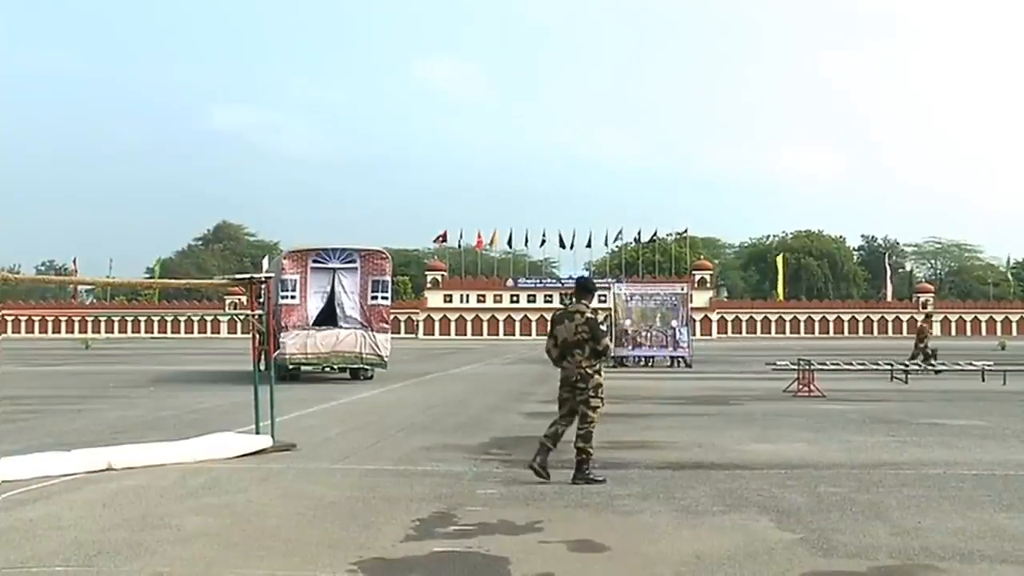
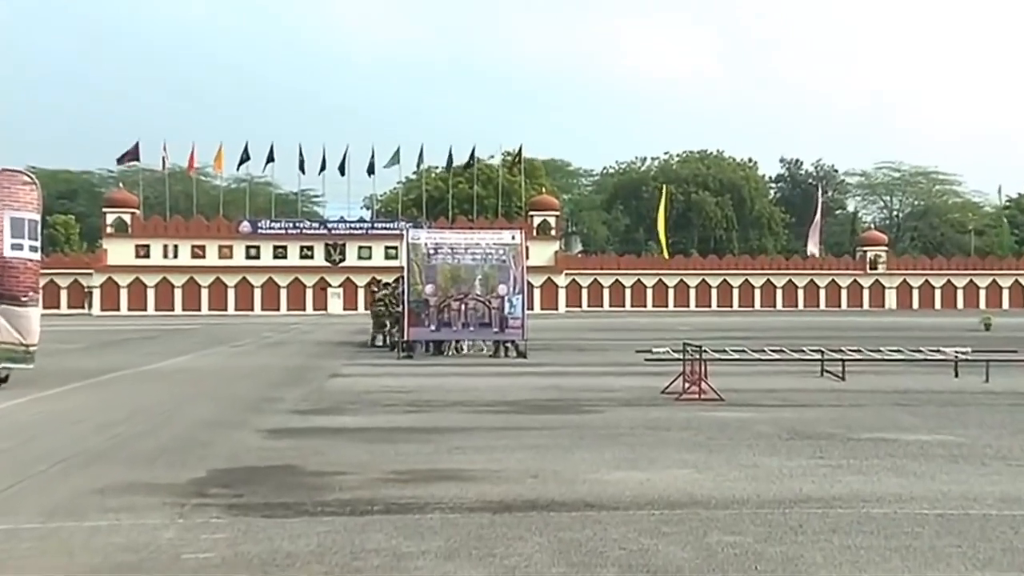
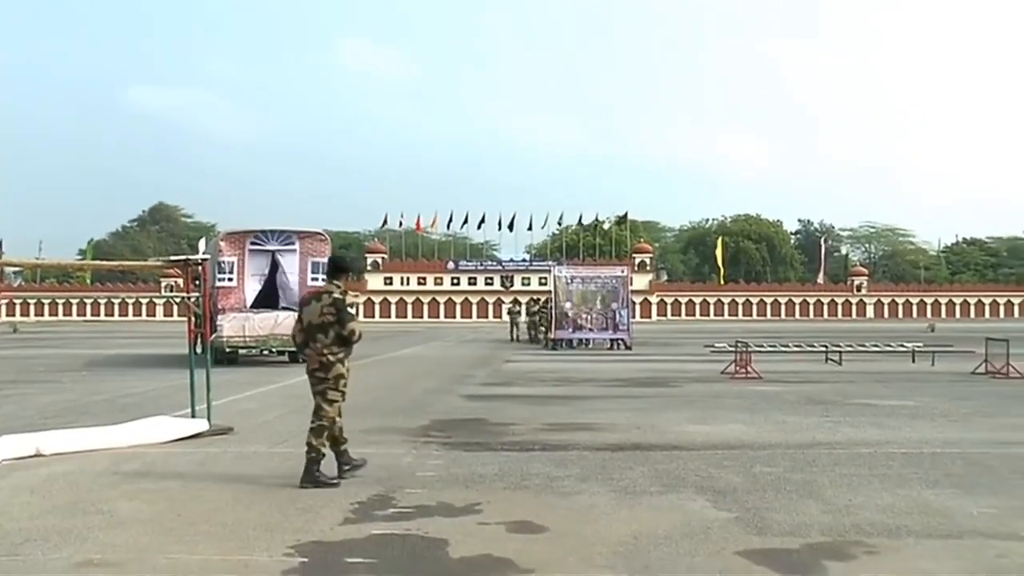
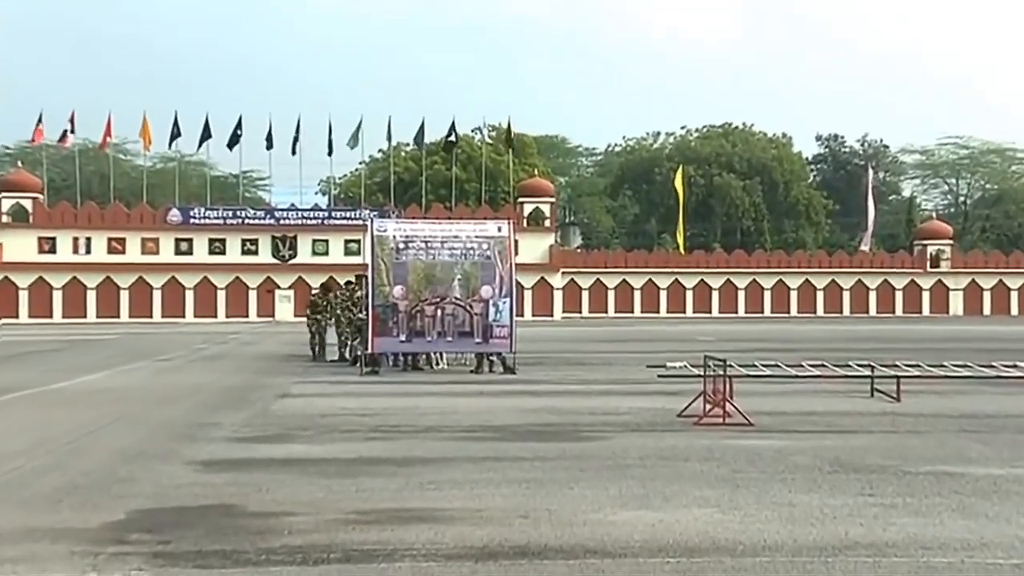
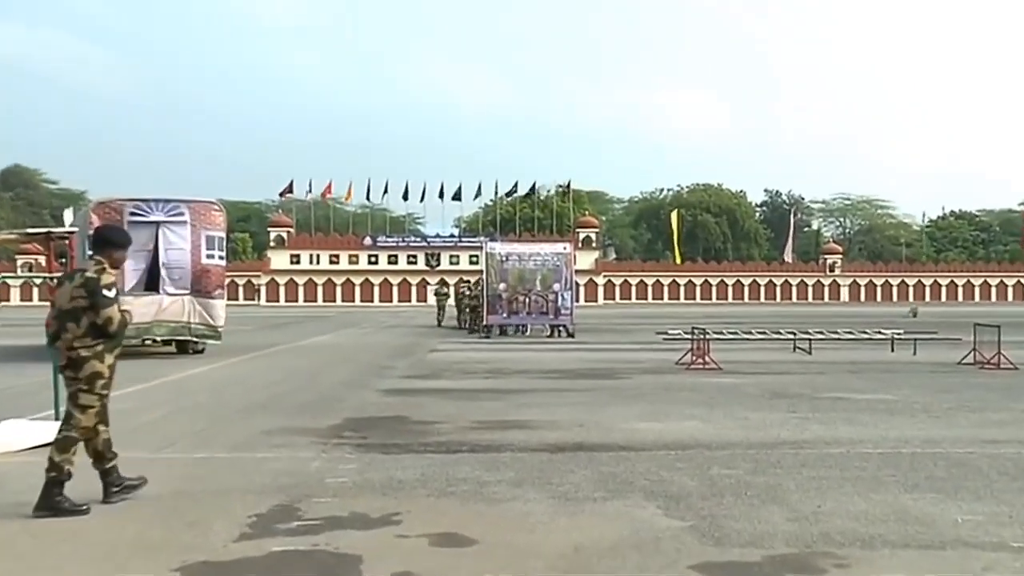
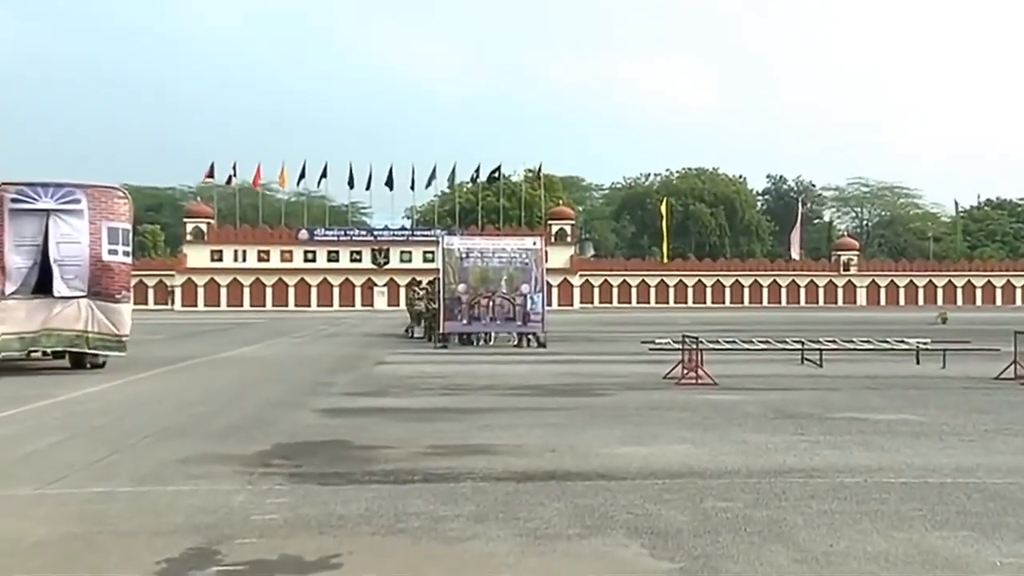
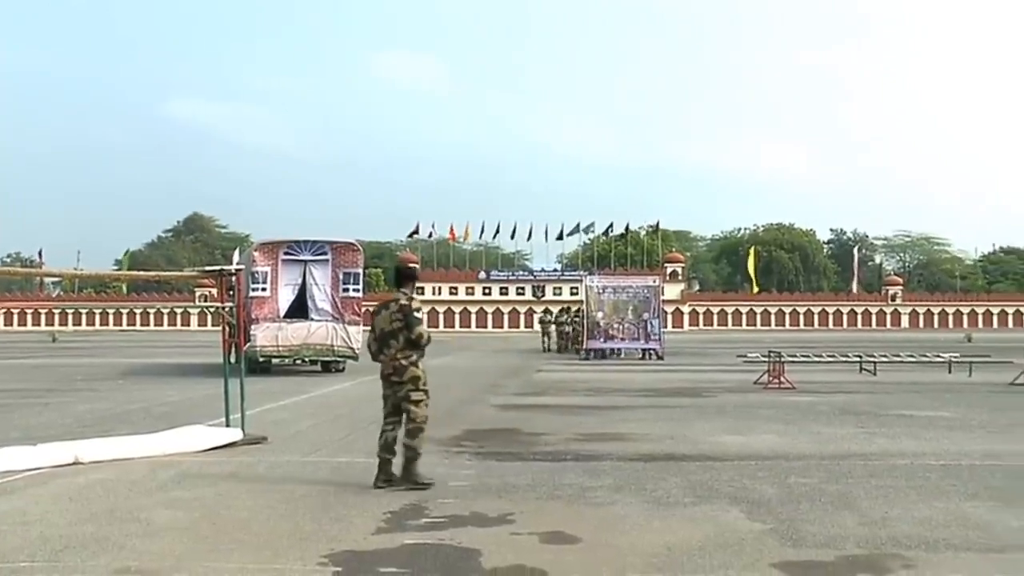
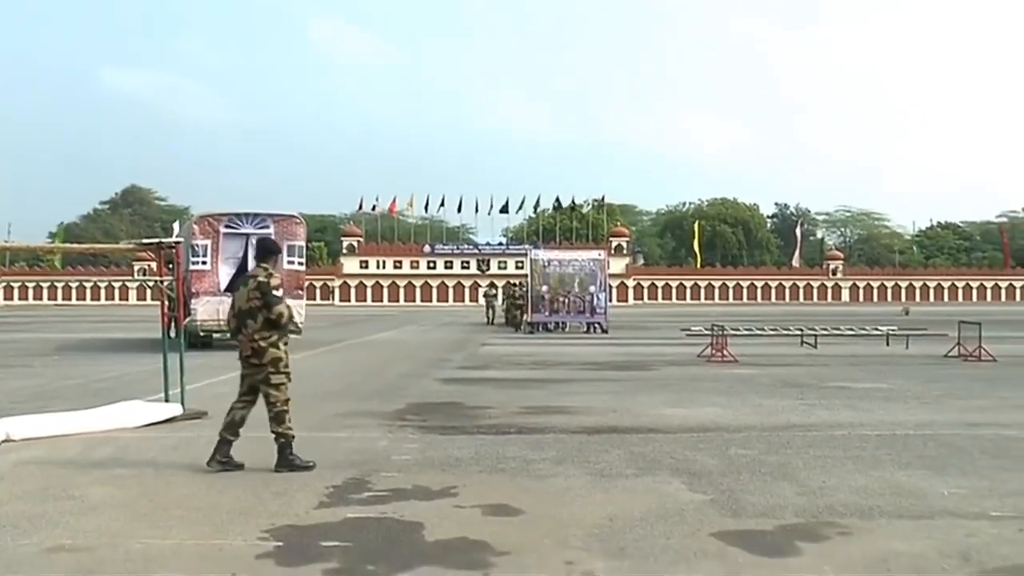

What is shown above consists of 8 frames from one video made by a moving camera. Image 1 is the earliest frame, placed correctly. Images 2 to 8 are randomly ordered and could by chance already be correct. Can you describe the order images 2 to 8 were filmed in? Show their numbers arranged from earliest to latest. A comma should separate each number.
7, 3, 8, 5, 6, 2, 4
